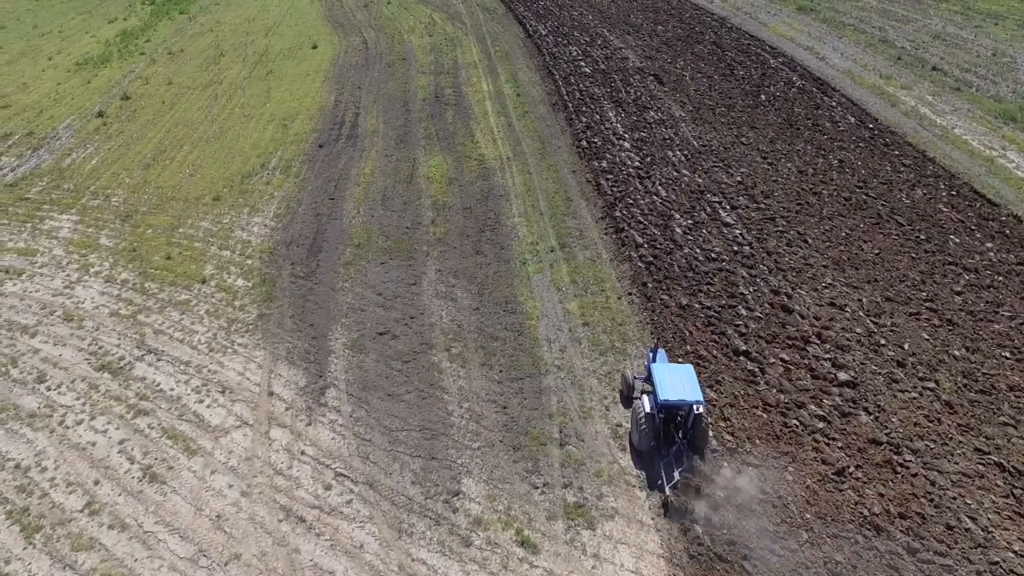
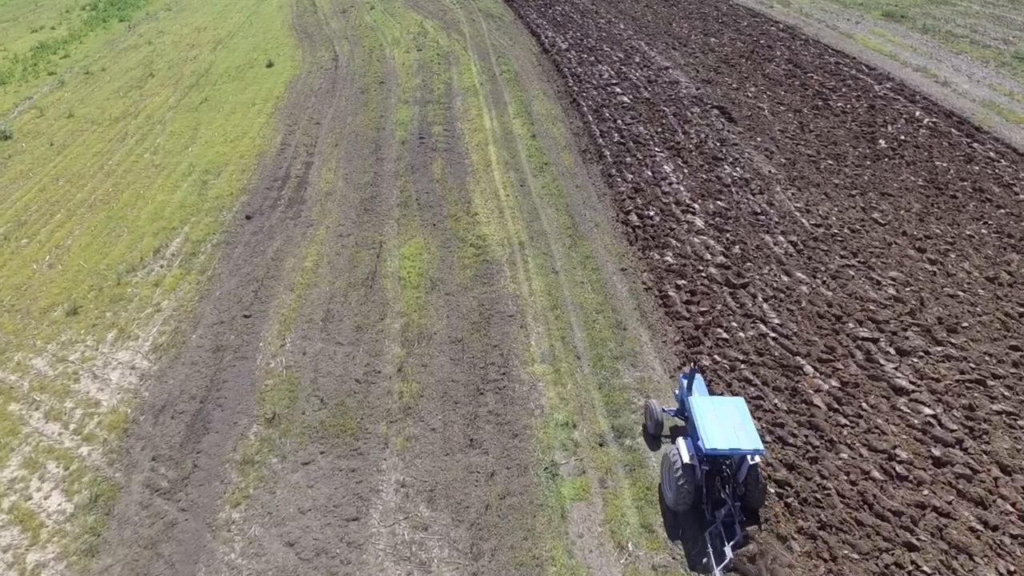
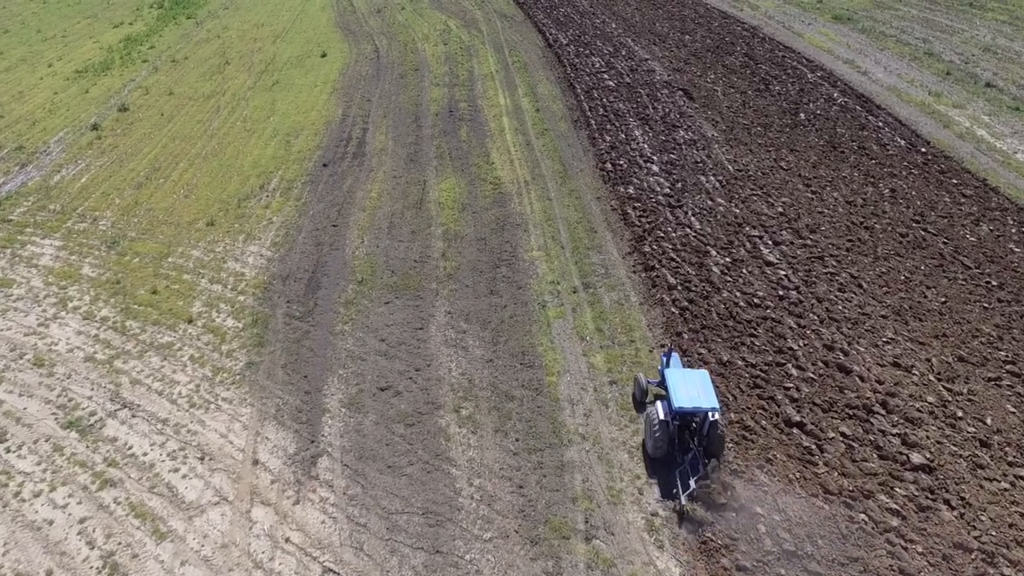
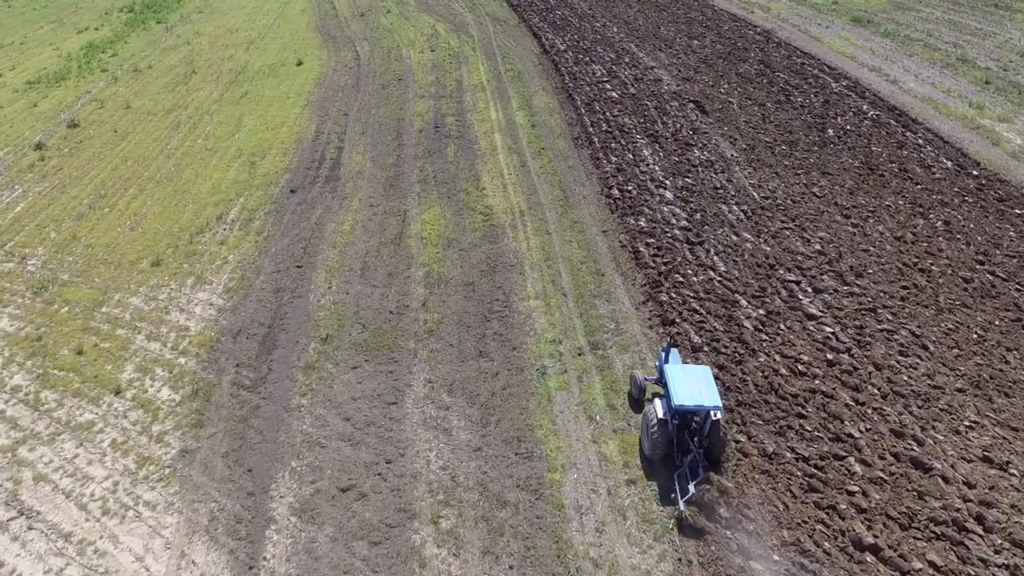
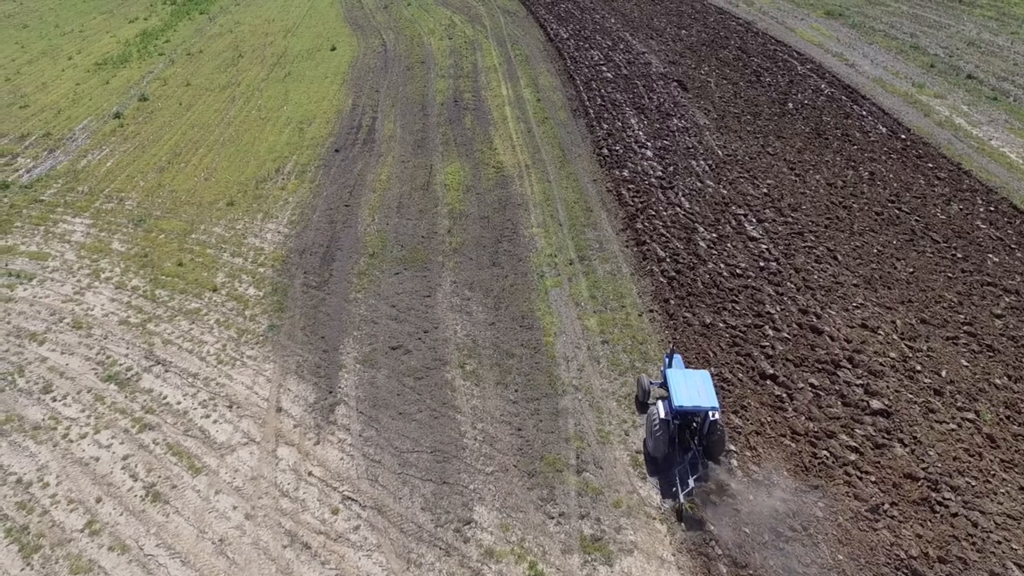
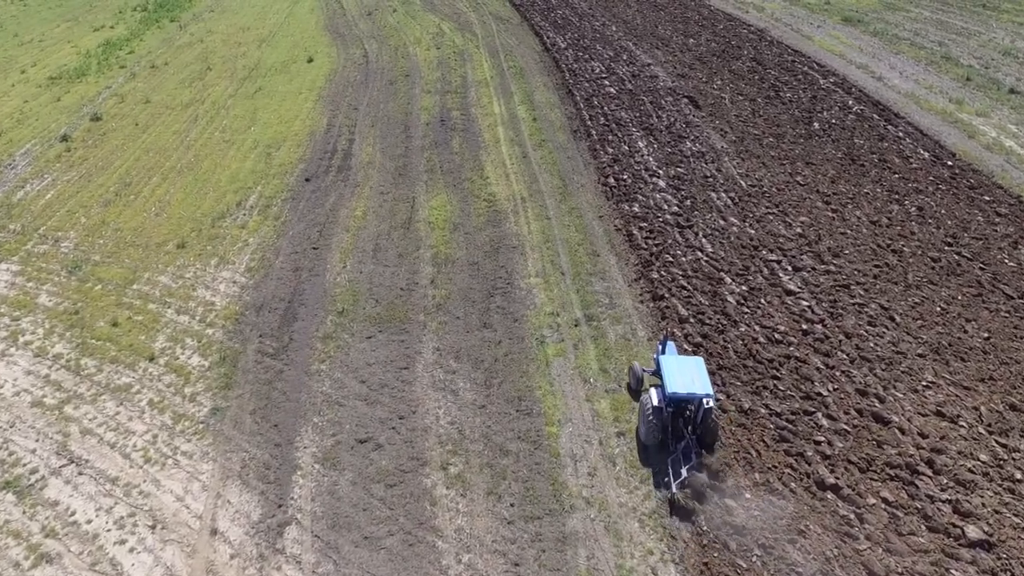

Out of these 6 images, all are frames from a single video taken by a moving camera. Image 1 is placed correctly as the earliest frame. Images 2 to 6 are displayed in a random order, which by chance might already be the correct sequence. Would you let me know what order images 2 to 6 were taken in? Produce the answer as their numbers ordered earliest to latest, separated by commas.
5, 3, 6, 4, 2
